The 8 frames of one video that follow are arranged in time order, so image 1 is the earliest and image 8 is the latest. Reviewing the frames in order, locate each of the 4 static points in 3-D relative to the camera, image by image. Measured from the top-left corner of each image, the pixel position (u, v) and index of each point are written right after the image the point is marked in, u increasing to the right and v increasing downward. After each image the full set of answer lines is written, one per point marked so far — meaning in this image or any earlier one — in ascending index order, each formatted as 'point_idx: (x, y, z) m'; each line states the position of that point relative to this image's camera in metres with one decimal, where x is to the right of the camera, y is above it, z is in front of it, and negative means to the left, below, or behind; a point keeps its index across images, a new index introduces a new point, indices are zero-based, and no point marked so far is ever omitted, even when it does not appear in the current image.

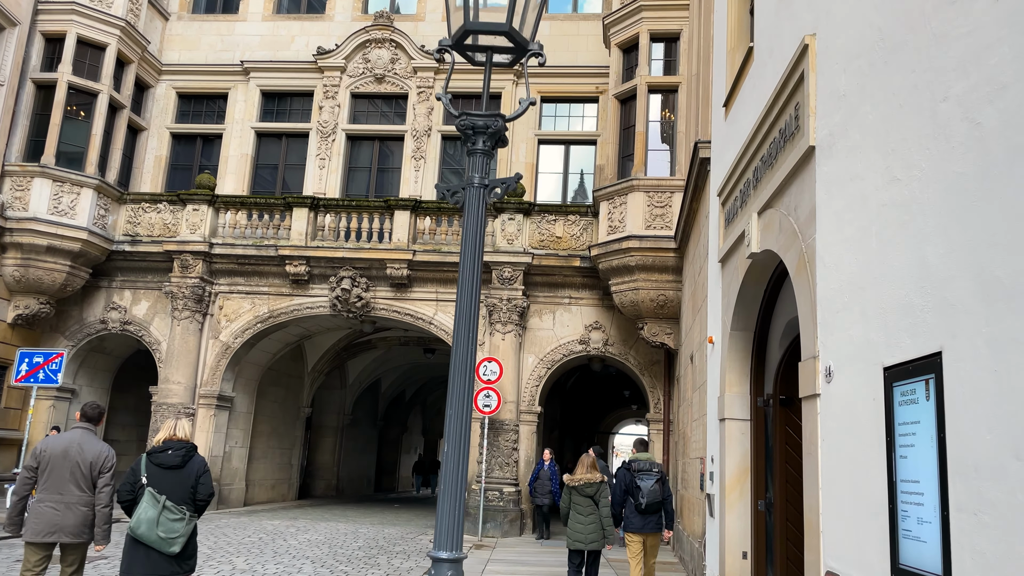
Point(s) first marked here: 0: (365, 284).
0: (-2.7, +0.1, +14.5) m
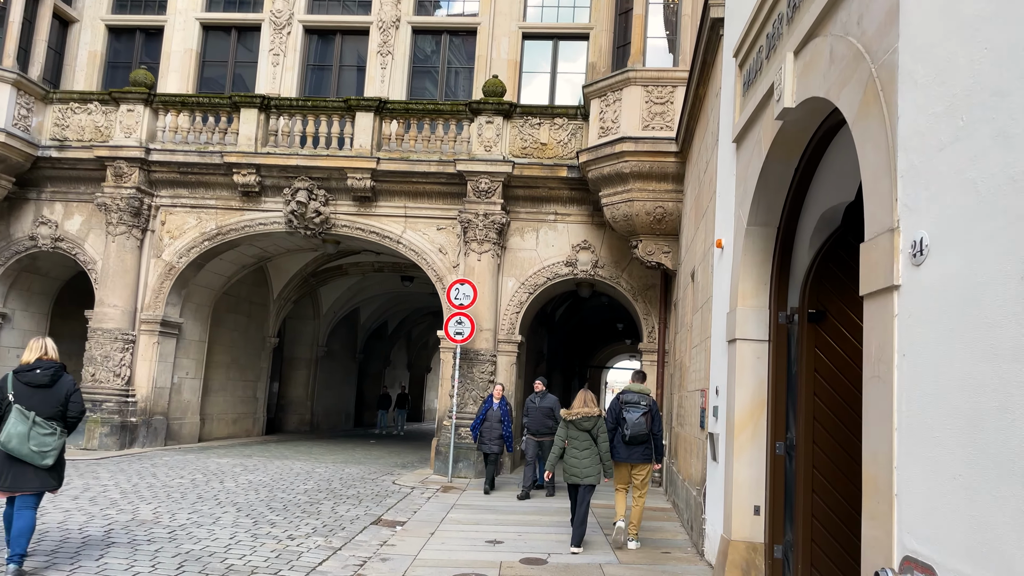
0: (-3.1, +1.5, +12.8) m
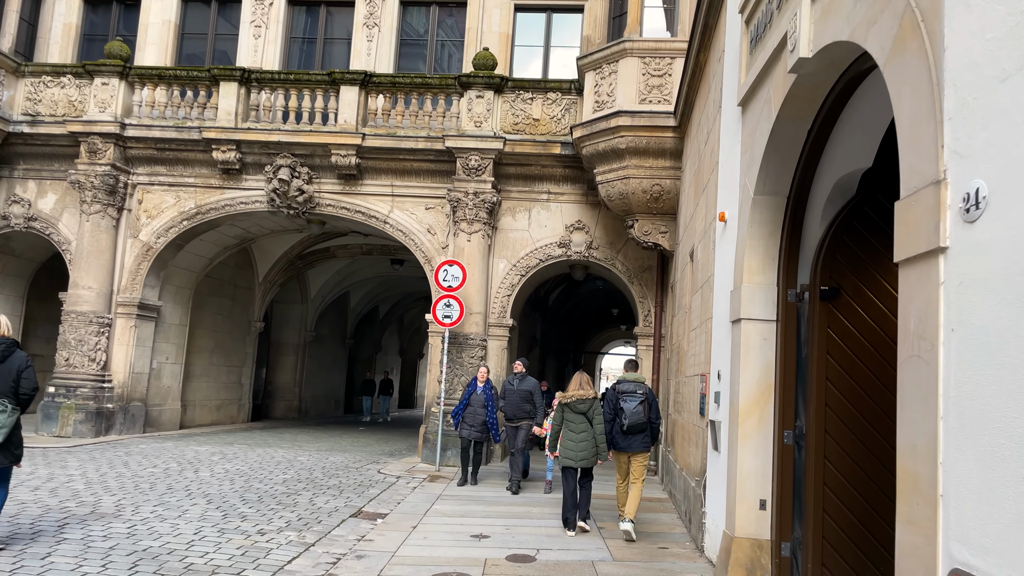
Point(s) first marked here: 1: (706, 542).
0: (-3.2, +1.8, +12.3) m
1: (+1.4, -1.9, +5.8) m
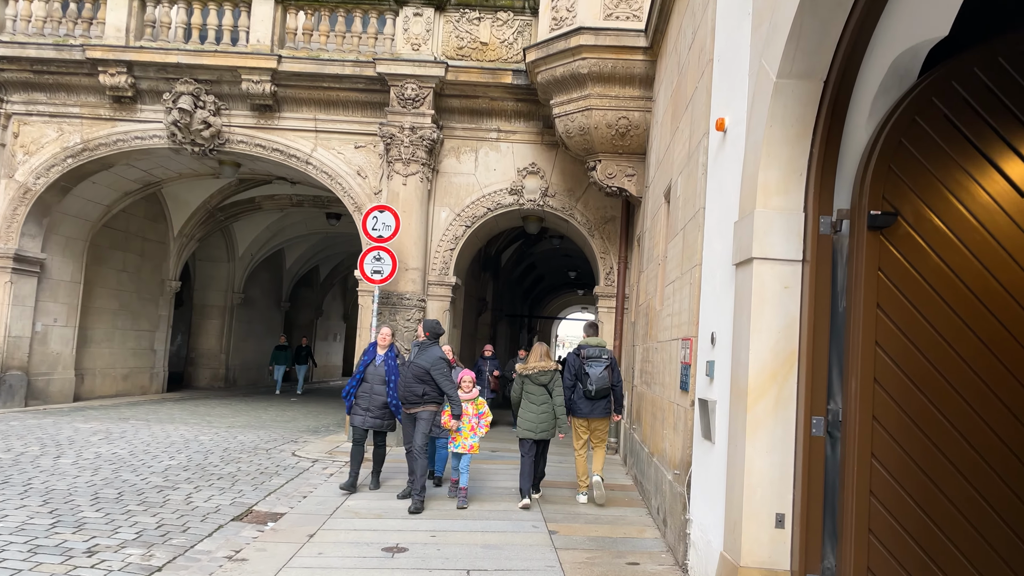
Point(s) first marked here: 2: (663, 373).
0: (-3.9, +2.4, +10.4) m
1: (+1.0, -1.5, +4.3) m
2: (+1.2, -0.7, +6.0) m
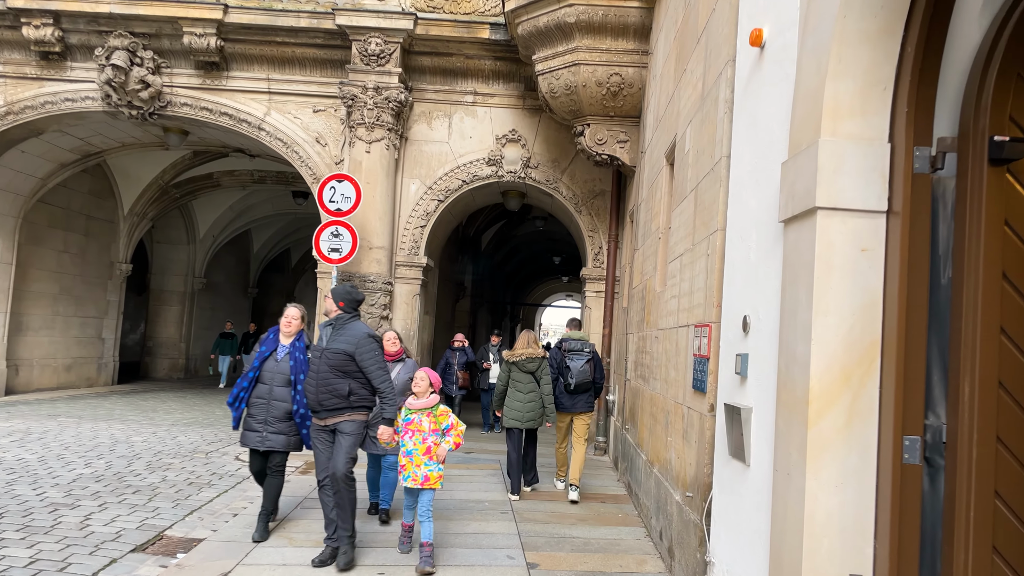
0: (-4.2, +2.7, +9.2) m
1: (+0.8, -1.4, +3.3) m
2: (+1.0, -0.5, +5.0) m
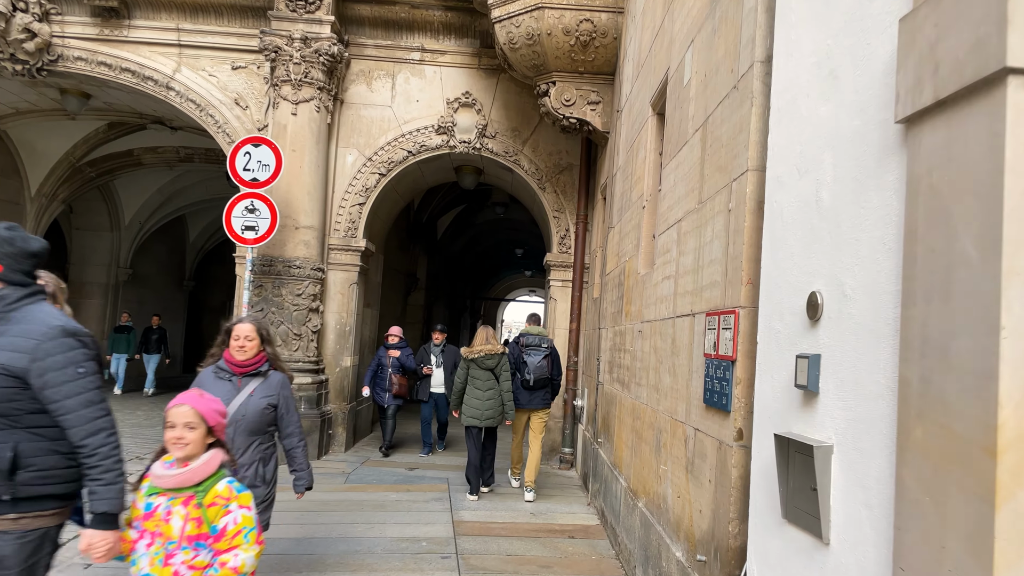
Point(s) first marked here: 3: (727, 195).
0: (-4.7, +2.8, +7.8) m
1: (+0.6, -1.3, +2.1) m
2: (+0.7, -0.4, +3.8) m
3: (+0.7, +0.3, +2.7) m
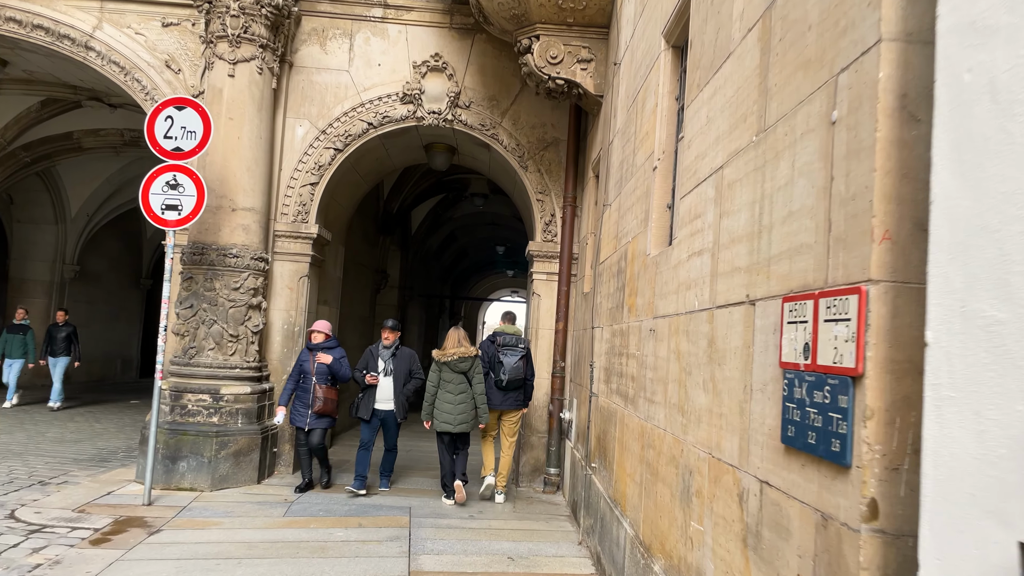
0: (-4.9, +2.8, +6.6) m
1: (+0.6, -1.2, +1.0) m
2: (+0.6, -0.3, +2.7) m
3: (+0.6, +0.4, +1.6) m
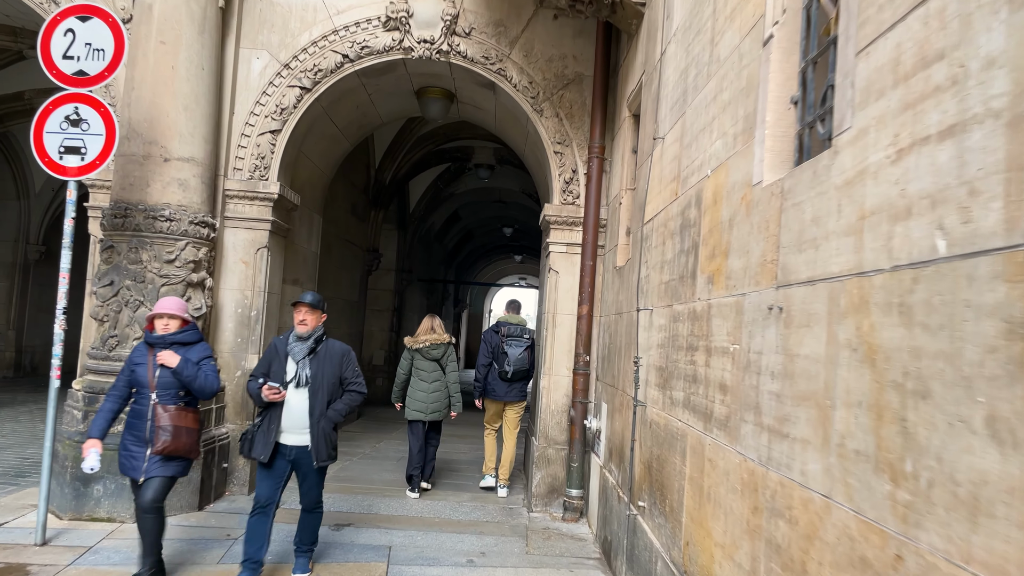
0: (-4.8, +3.0, +5.2) m
1: (+0.6, -1.1, -0.4) m
2: (+0.6, -0.2, +1.3) m
3: (+0.7, +0.5, +0.2) m
